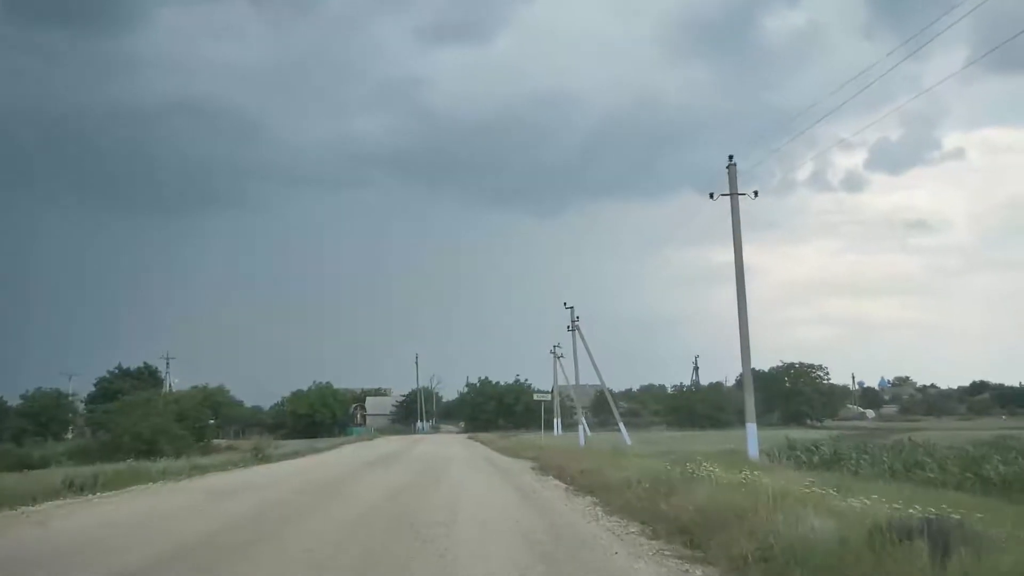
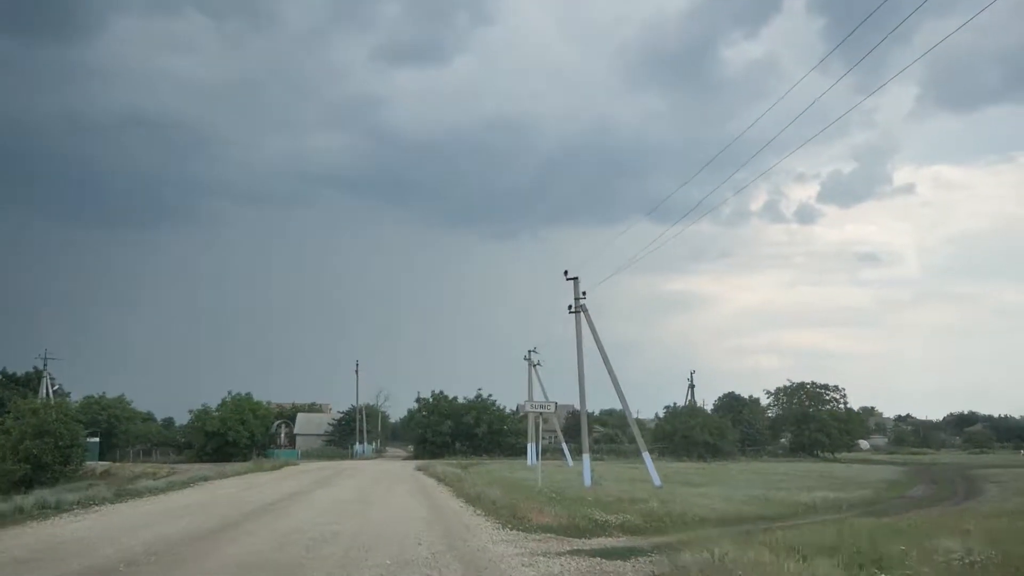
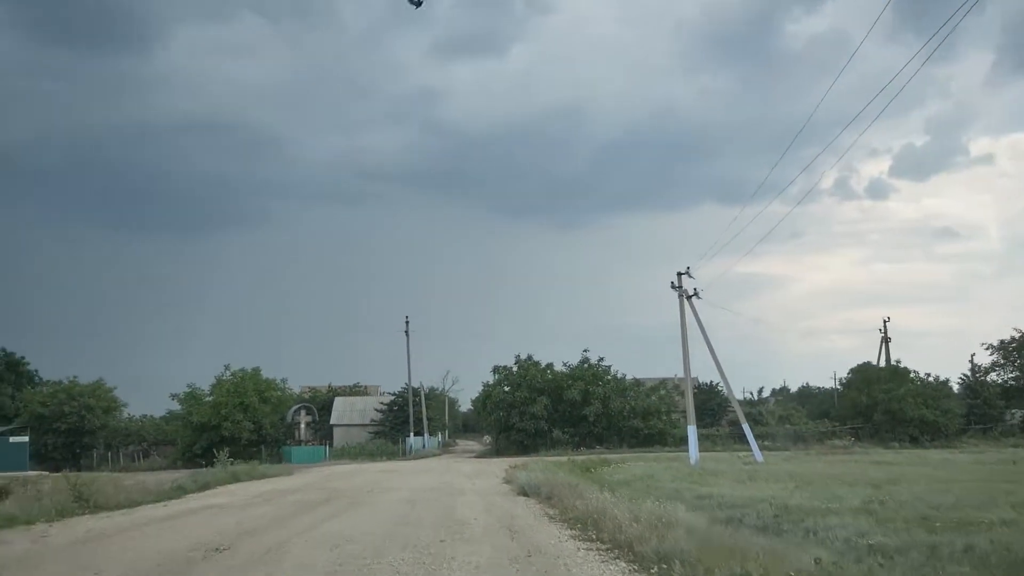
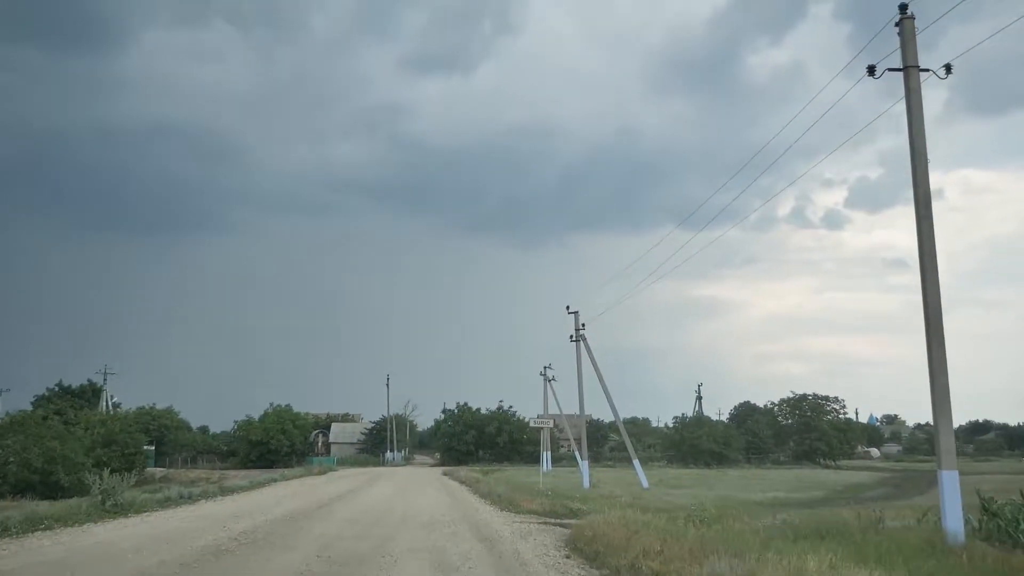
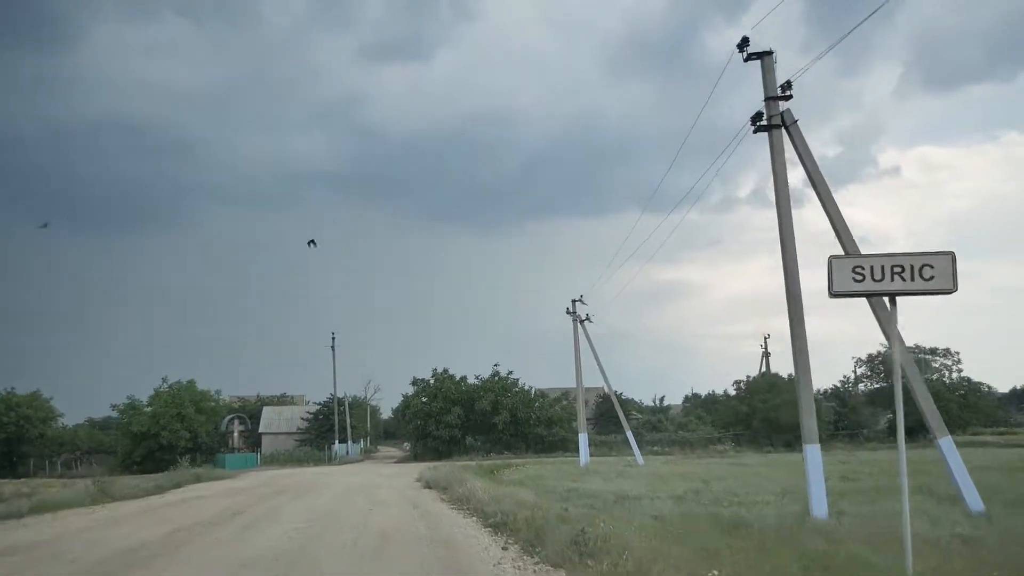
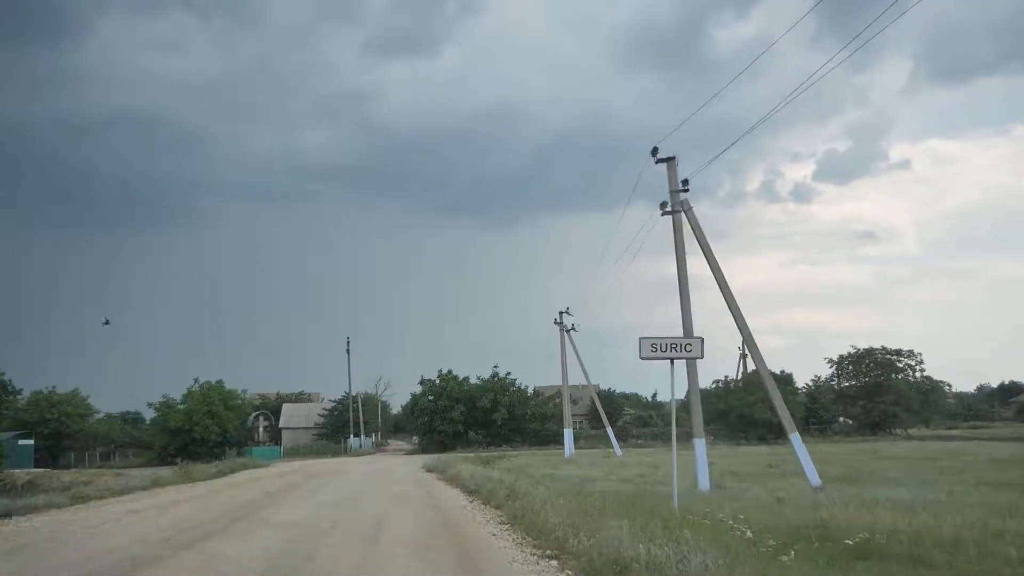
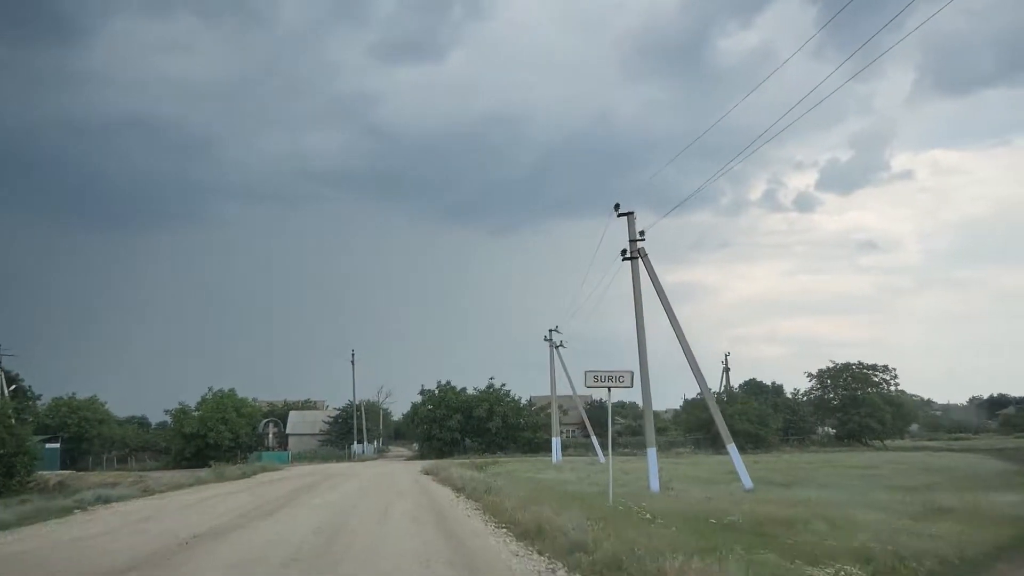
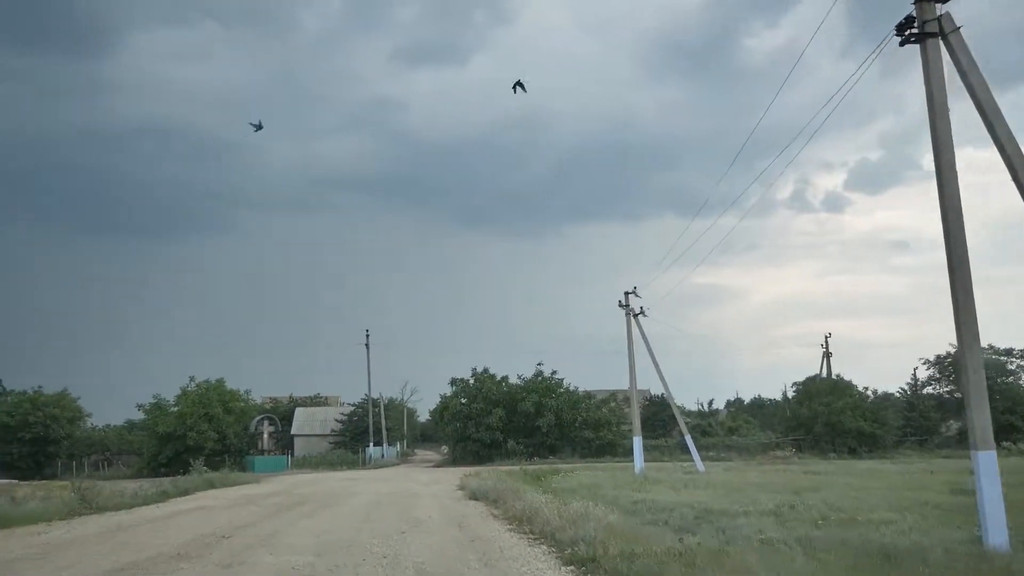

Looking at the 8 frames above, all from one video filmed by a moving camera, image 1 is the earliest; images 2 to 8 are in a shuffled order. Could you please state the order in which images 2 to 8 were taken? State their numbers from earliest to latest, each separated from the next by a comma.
4, 2, 7, 6, 5, 8, 3
